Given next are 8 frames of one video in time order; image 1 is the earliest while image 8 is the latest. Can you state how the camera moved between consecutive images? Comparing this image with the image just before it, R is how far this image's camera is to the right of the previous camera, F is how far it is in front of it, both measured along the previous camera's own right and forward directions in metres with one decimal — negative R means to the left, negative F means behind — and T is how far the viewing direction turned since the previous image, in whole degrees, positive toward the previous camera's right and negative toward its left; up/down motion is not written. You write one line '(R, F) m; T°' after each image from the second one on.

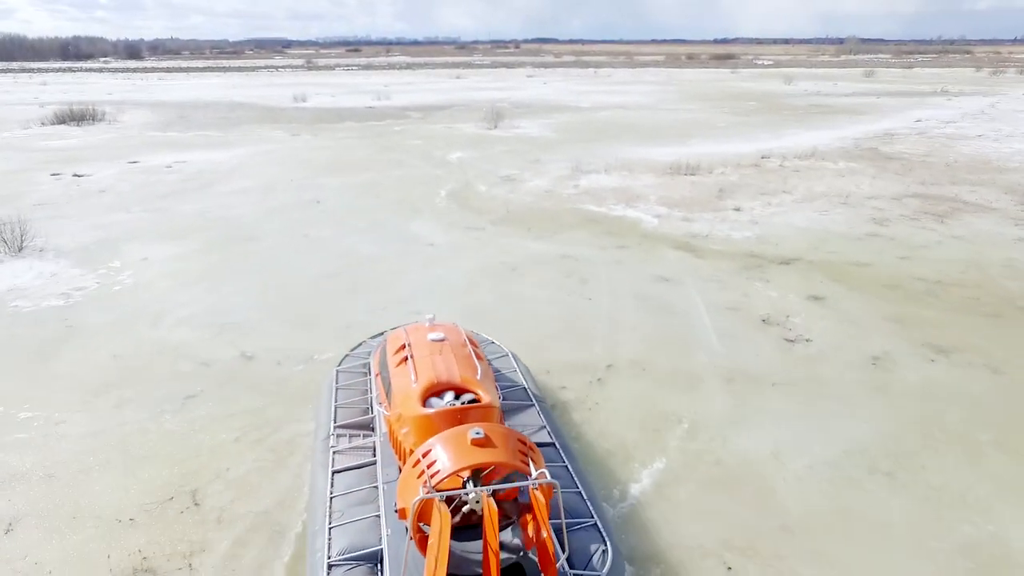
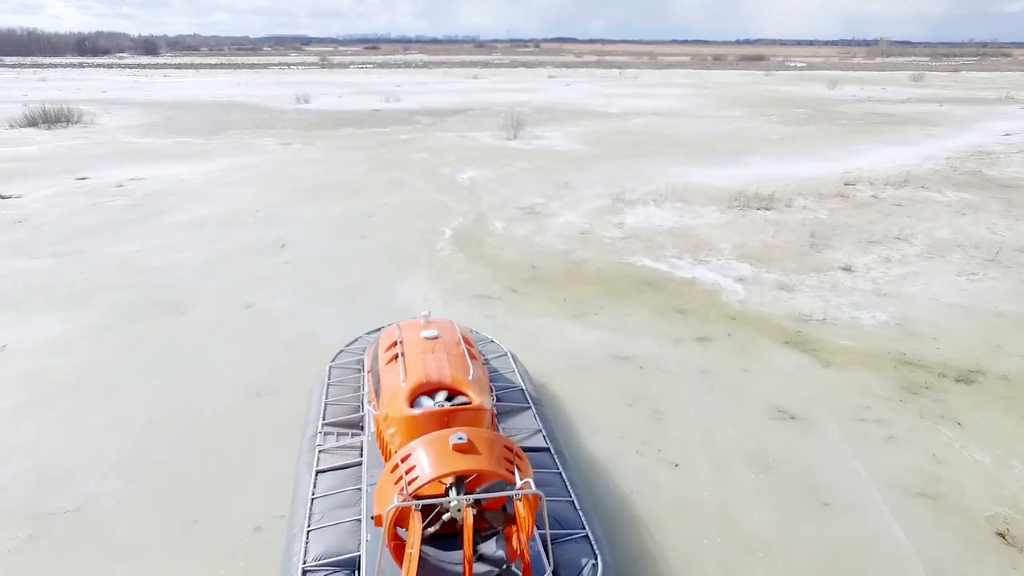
(-0.3, +4.7) m; -1°
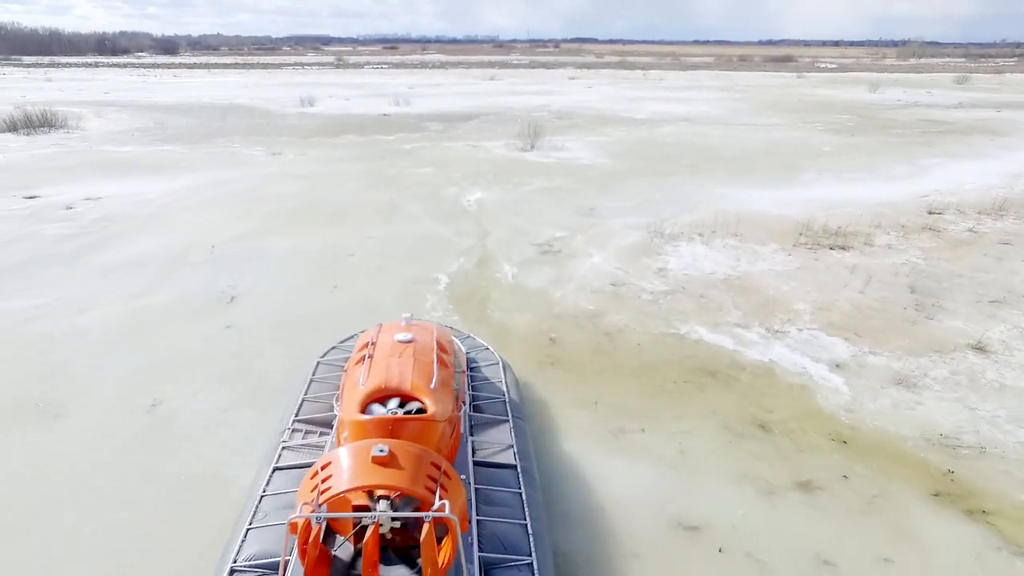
(+0.1, +3.3) m; -2°
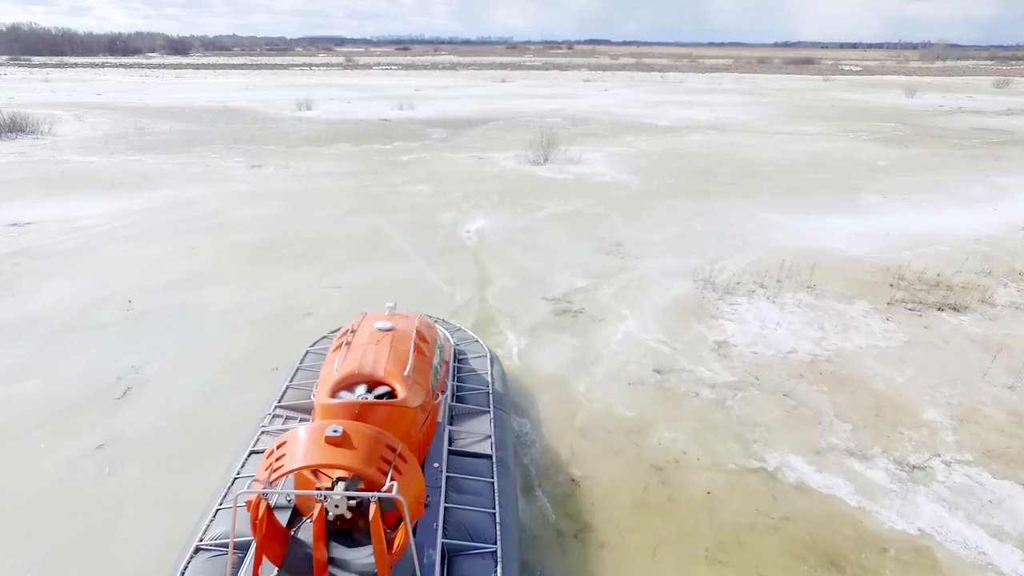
(+0.1, +3.3) m; -1°
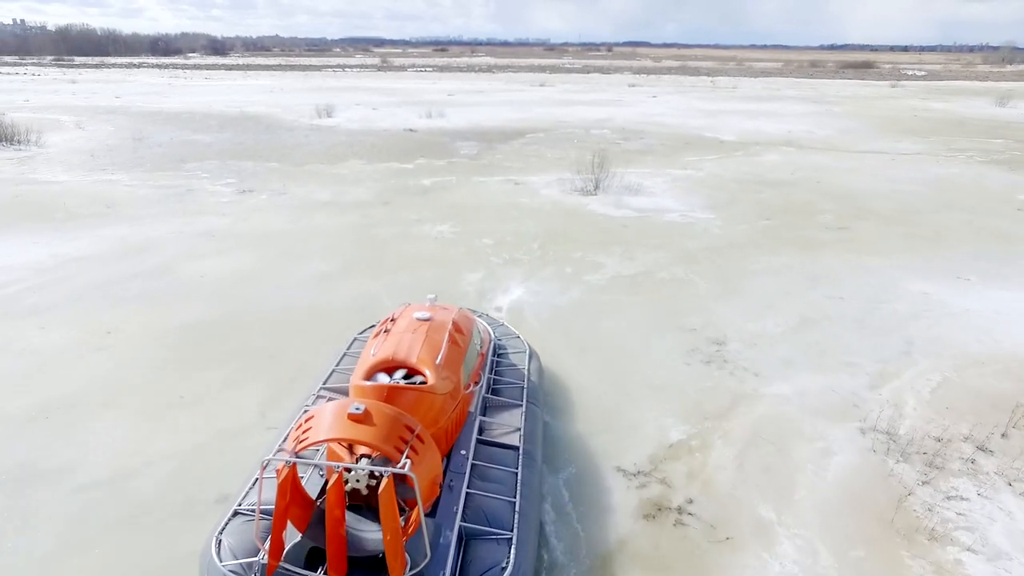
(-0.3, +4.5) m; -3°
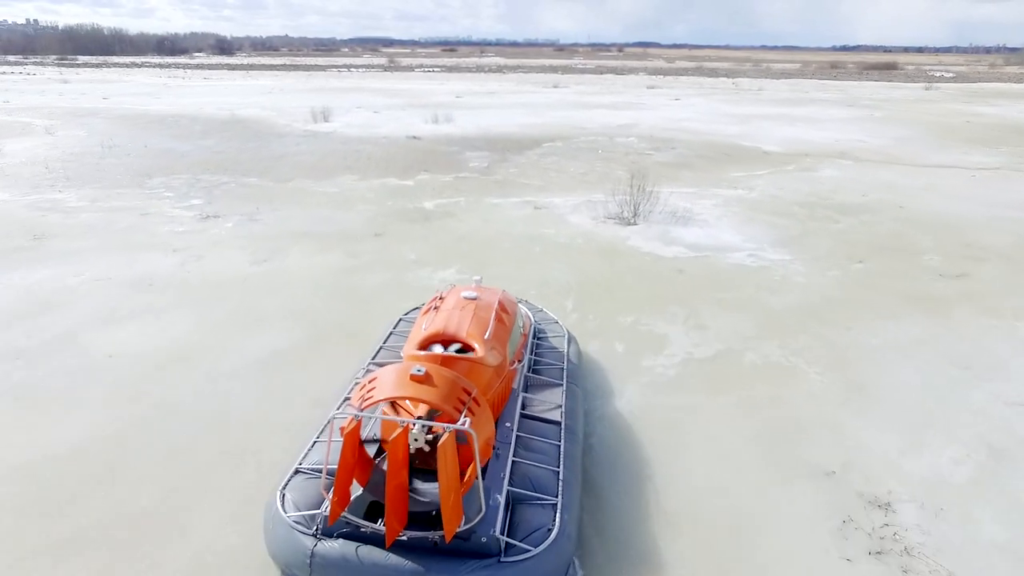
(-0.4, +3.6) m; -1°
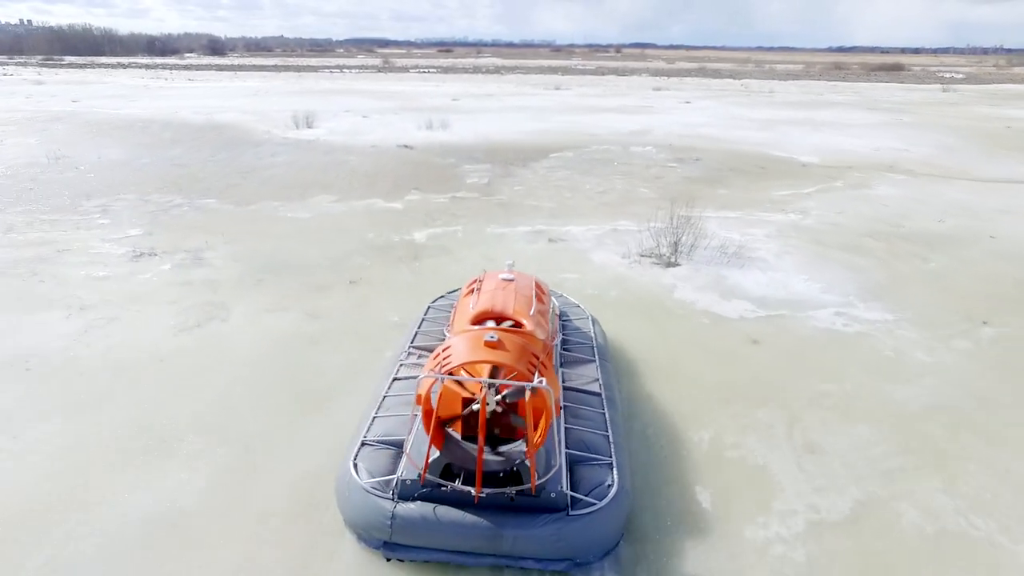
(-0.3, +3.3) m; 0°
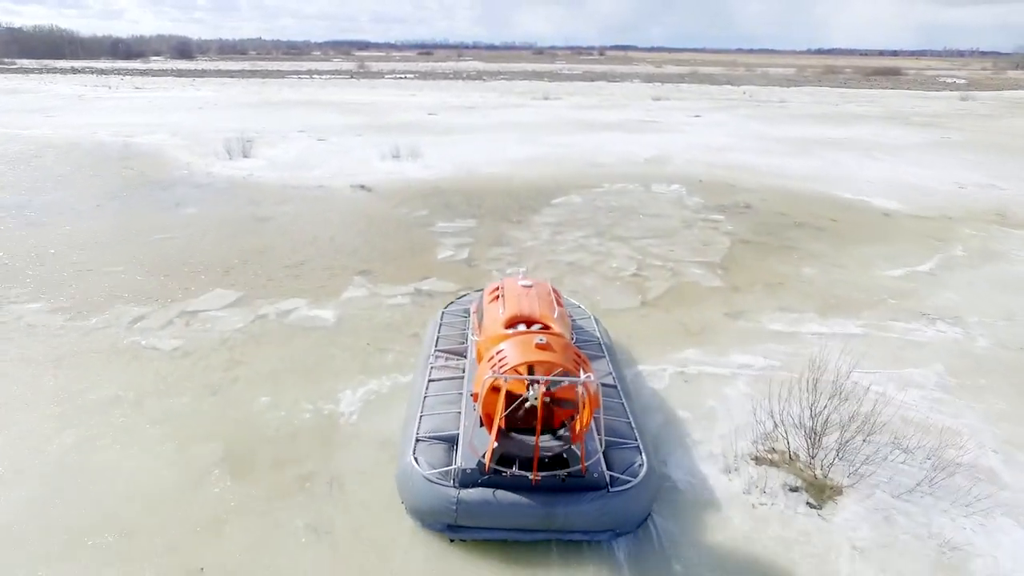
(-0.2, +6.2) m; +2°
